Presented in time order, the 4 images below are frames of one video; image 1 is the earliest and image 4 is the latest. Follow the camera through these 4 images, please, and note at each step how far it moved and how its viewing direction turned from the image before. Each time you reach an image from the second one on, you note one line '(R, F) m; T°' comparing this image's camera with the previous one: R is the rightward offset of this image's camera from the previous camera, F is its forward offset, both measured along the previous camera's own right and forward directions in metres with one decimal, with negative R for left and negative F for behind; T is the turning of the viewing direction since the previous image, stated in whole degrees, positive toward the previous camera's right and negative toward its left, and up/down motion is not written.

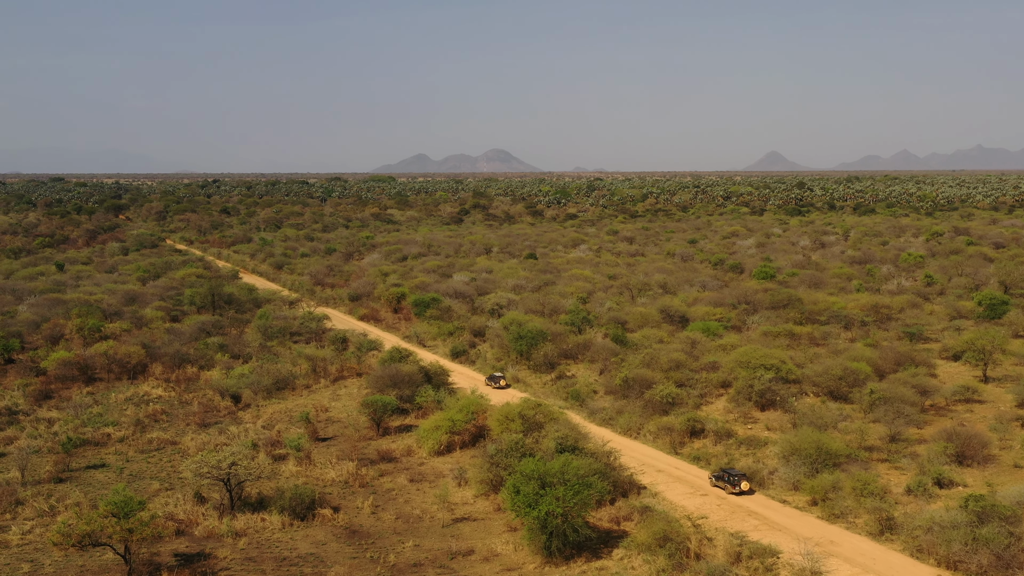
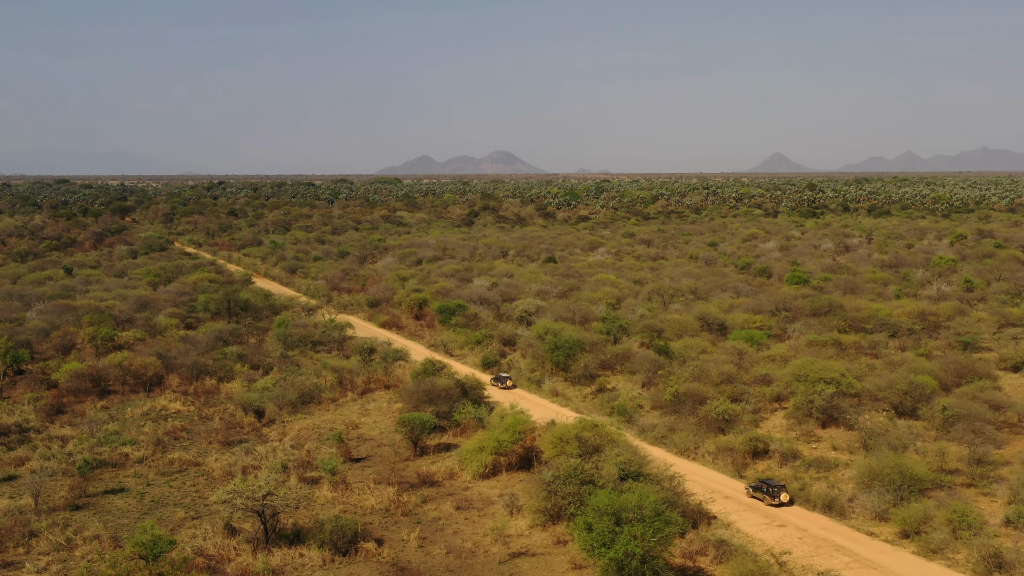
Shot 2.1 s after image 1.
(-1.0, +1.1) m; 0°
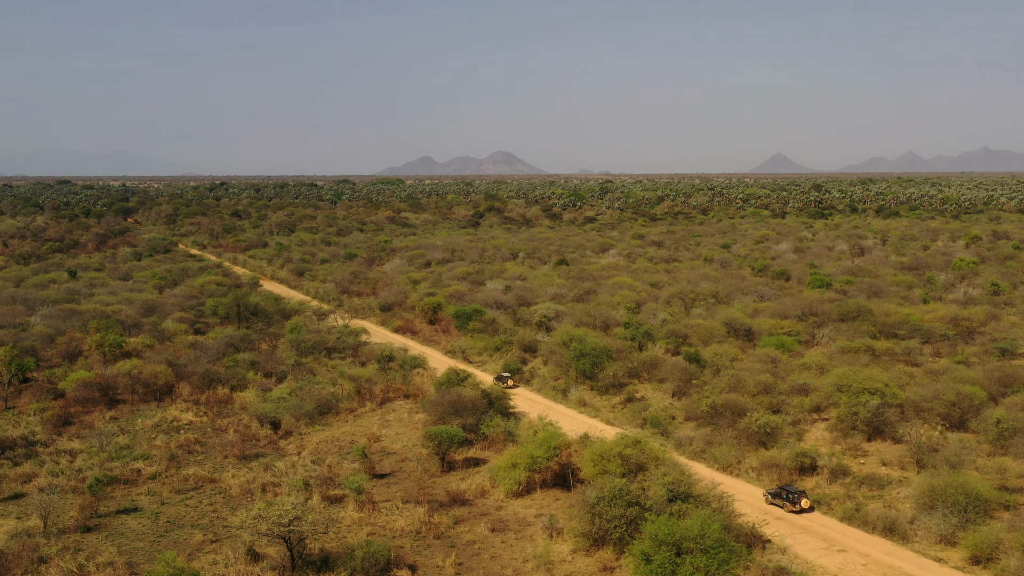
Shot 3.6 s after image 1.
(-0.7, +0.7) m; 0°
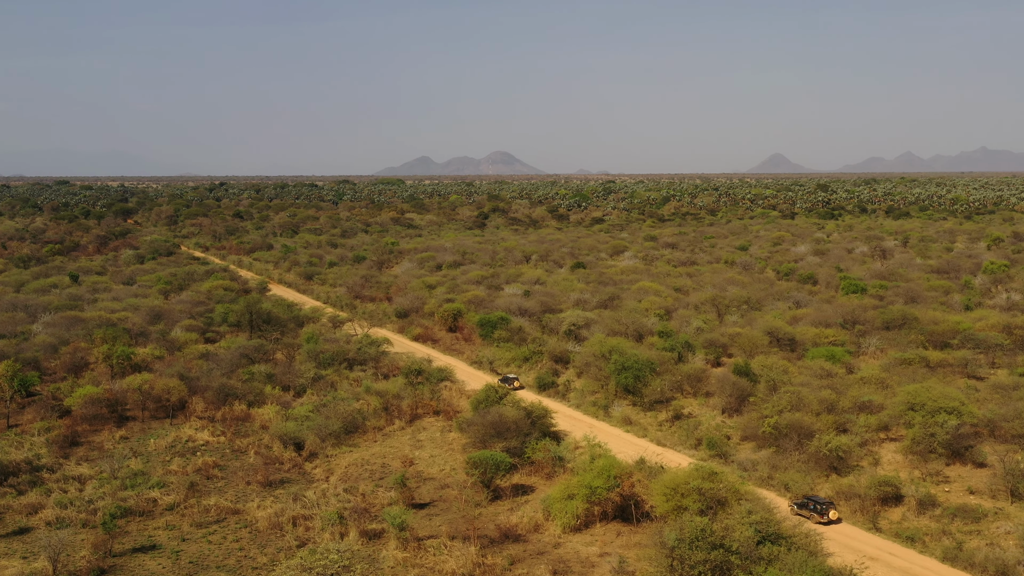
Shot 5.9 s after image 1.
(-1.1, +1.2) m; 0°
